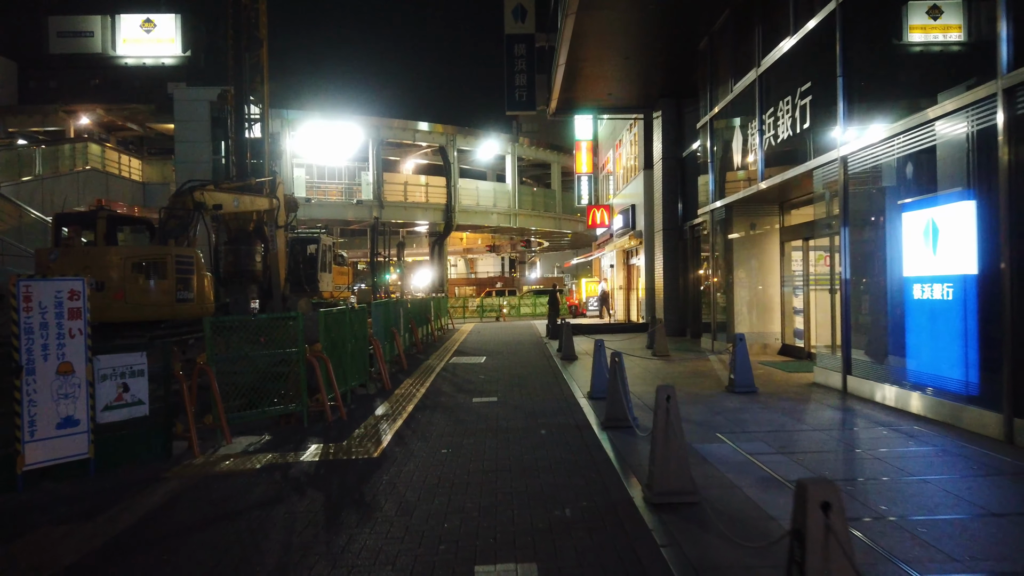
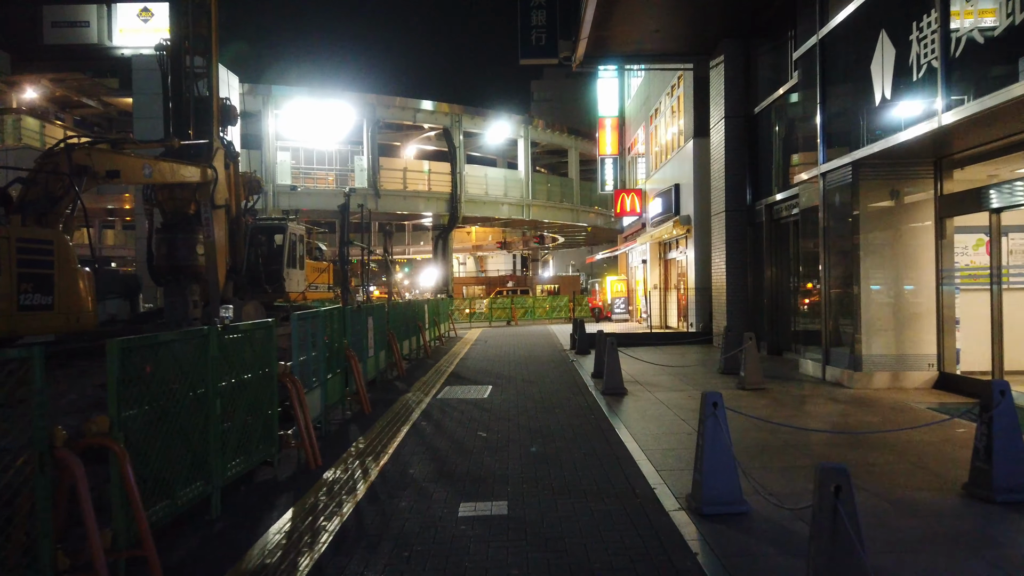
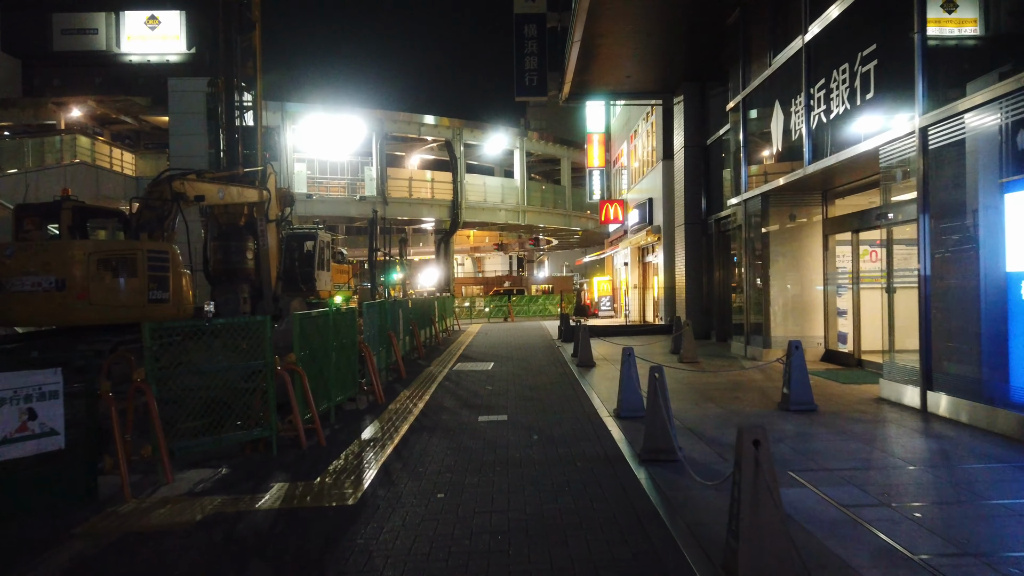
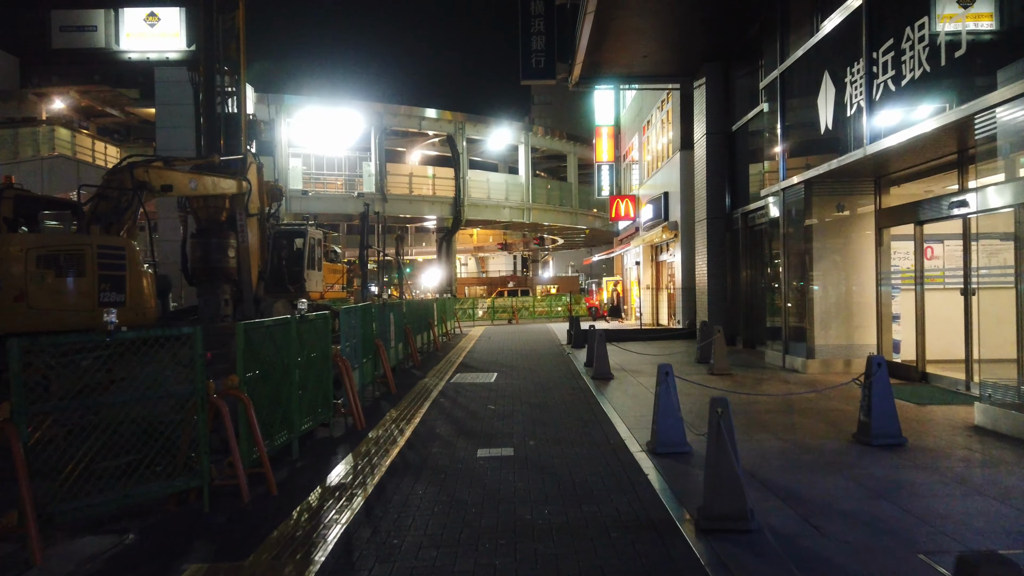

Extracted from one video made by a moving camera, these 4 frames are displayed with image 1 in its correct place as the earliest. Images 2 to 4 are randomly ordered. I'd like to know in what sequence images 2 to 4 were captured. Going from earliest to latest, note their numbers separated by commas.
3, 4, 2
